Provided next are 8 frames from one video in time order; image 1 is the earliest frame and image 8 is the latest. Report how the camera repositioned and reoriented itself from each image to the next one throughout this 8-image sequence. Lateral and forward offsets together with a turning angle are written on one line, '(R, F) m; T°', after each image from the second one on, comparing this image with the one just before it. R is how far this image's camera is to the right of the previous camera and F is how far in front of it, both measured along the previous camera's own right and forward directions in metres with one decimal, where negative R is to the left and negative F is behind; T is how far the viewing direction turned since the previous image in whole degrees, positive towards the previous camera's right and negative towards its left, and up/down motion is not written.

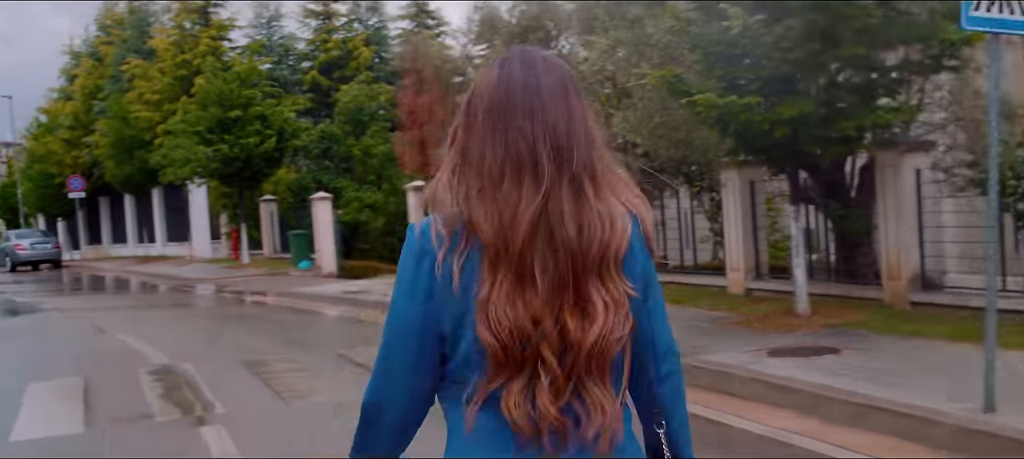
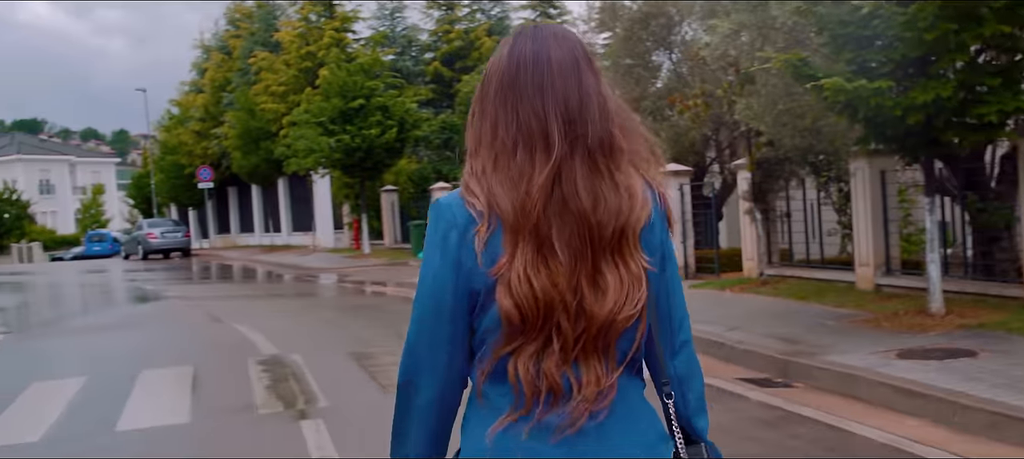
(+0.1, +0.3) m; -6°
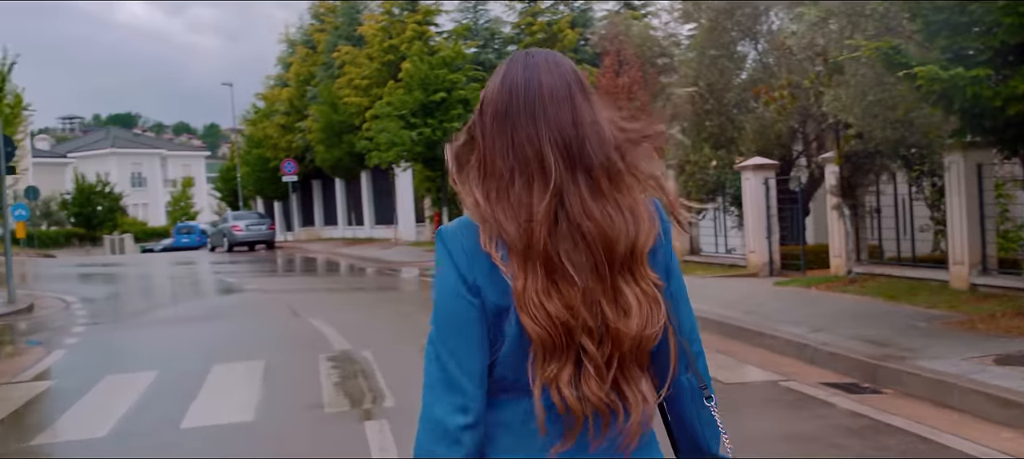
(+0.1, +0.3) m; -4°
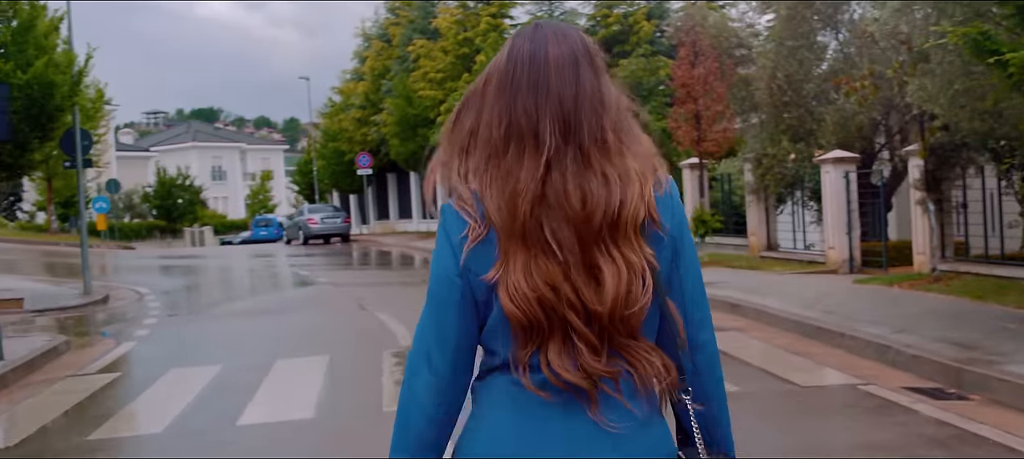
(+0.1, +0.3) m; -4°
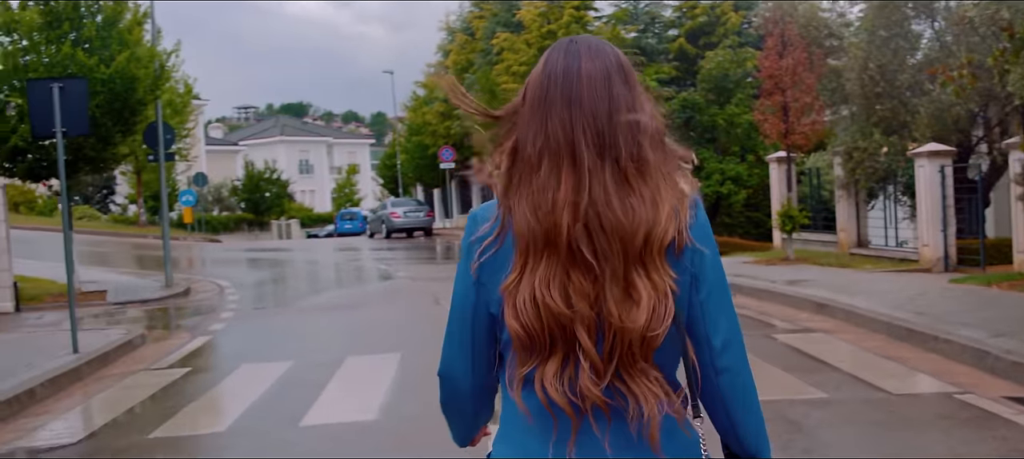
(+0.1, +0.3) m; -4°
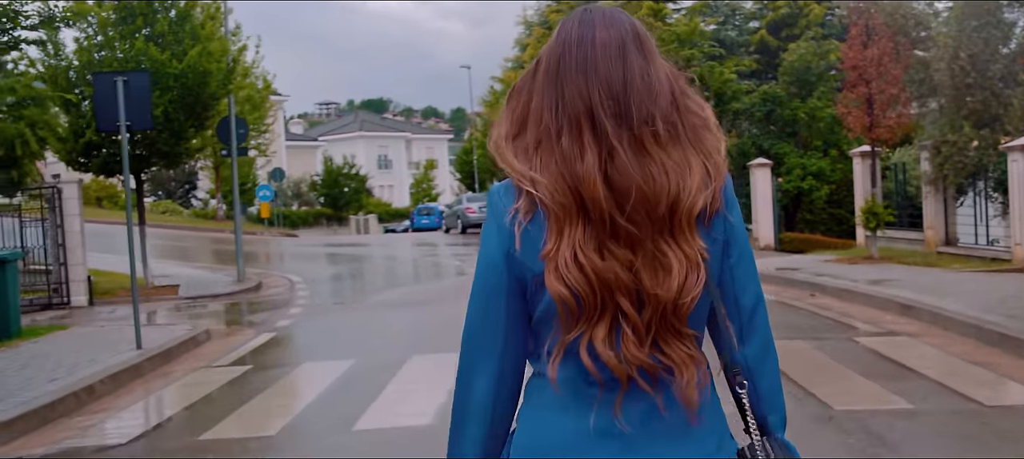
(+0.1, +0.3) m; -4°
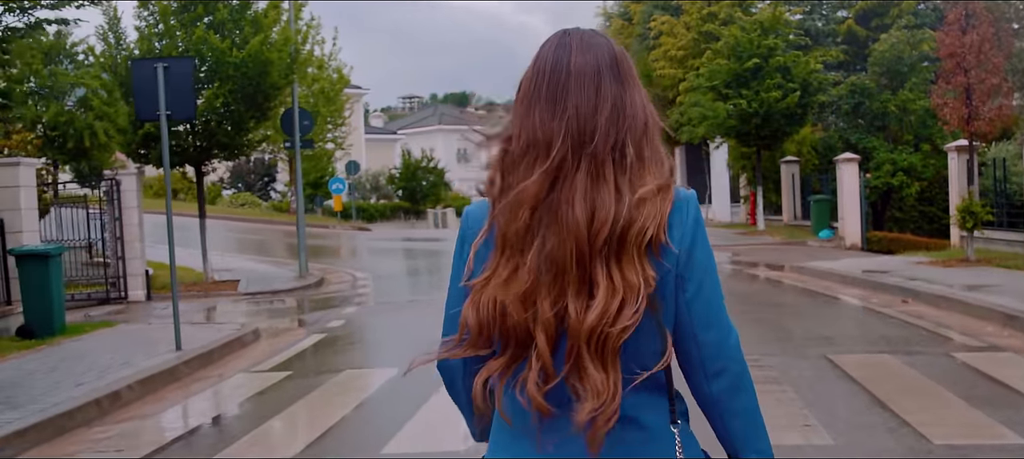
(+0.2, +0.7) m; -4°
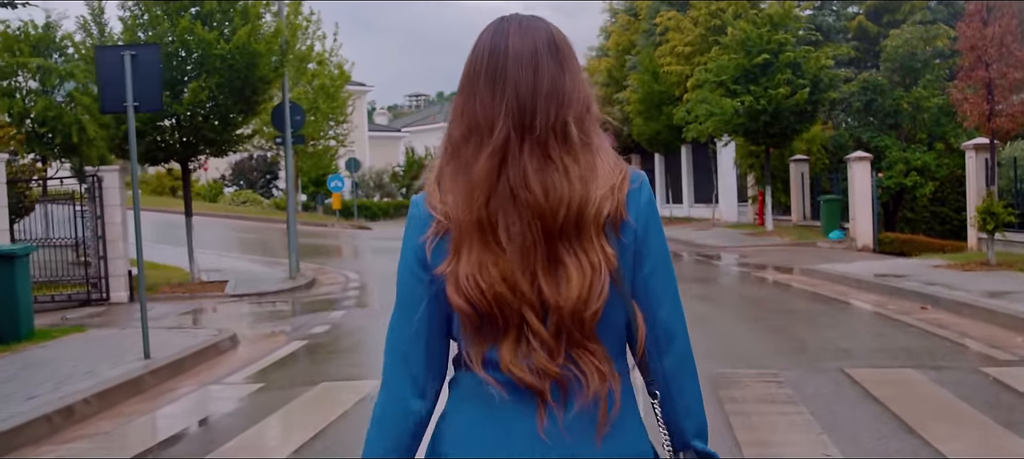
(+0.1, +0.6) m; 0°
